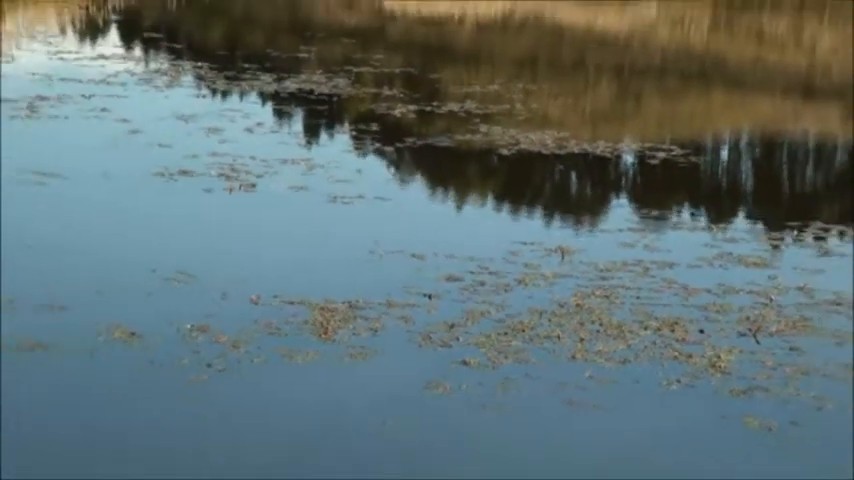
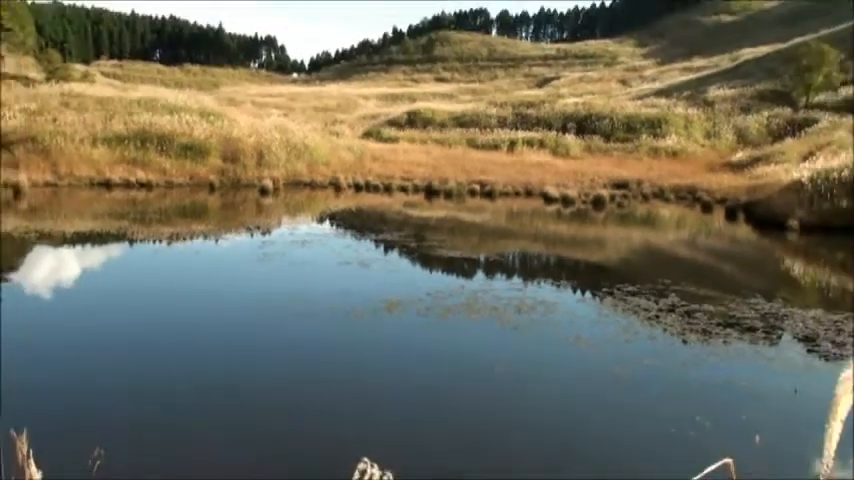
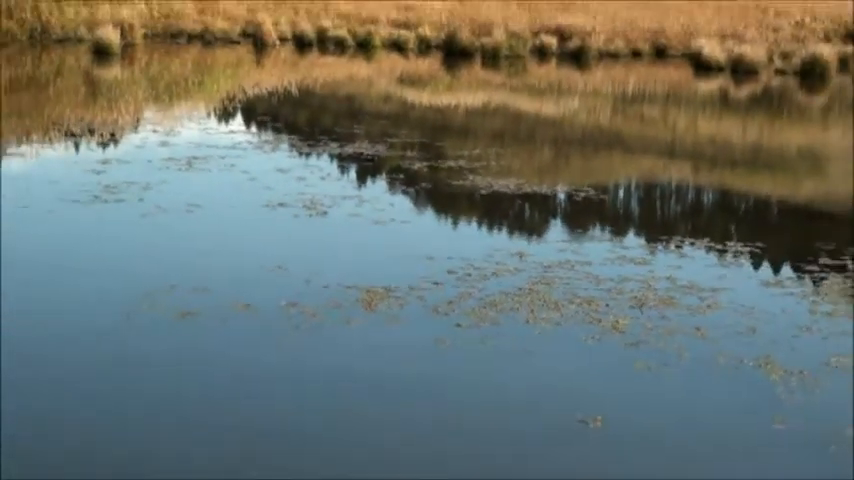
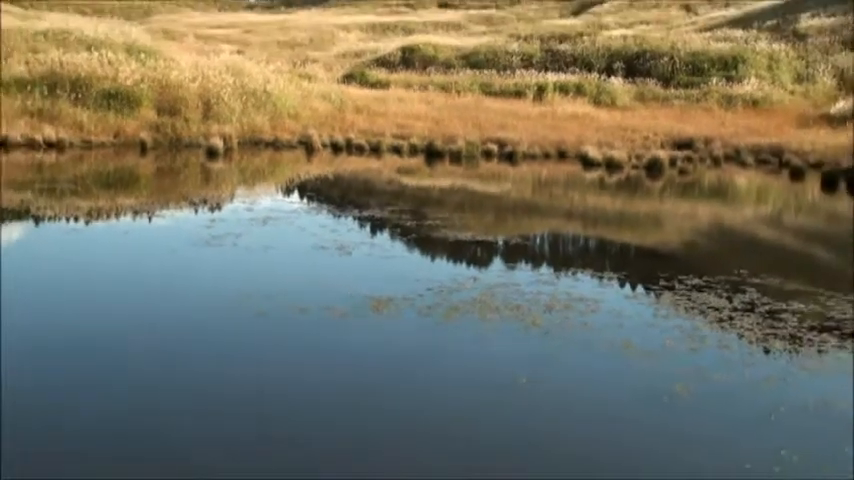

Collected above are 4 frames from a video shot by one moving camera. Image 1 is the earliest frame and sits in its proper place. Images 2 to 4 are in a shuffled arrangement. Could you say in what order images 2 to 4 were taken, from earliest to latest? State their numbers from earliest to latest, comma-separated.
3, 4, 2
